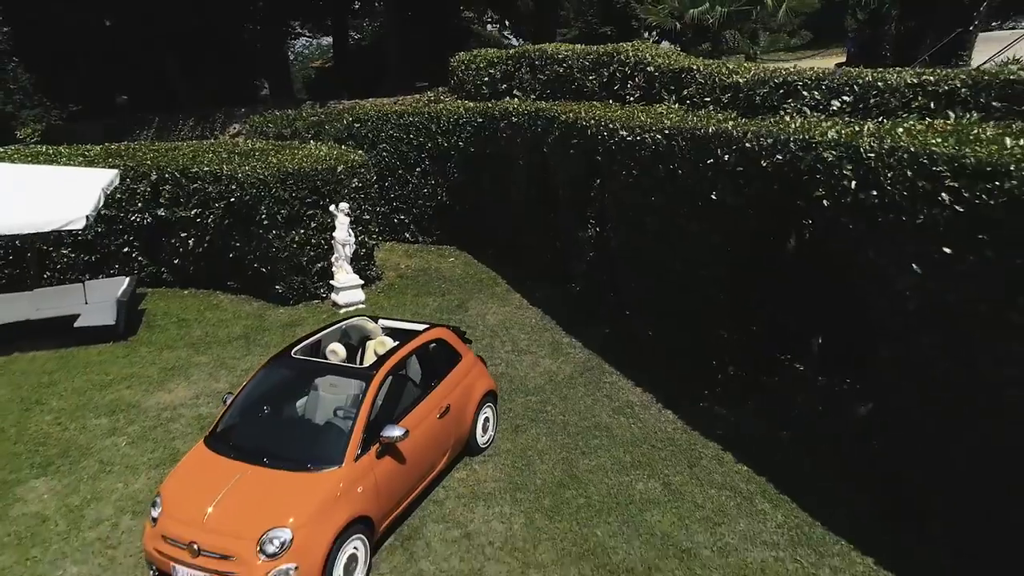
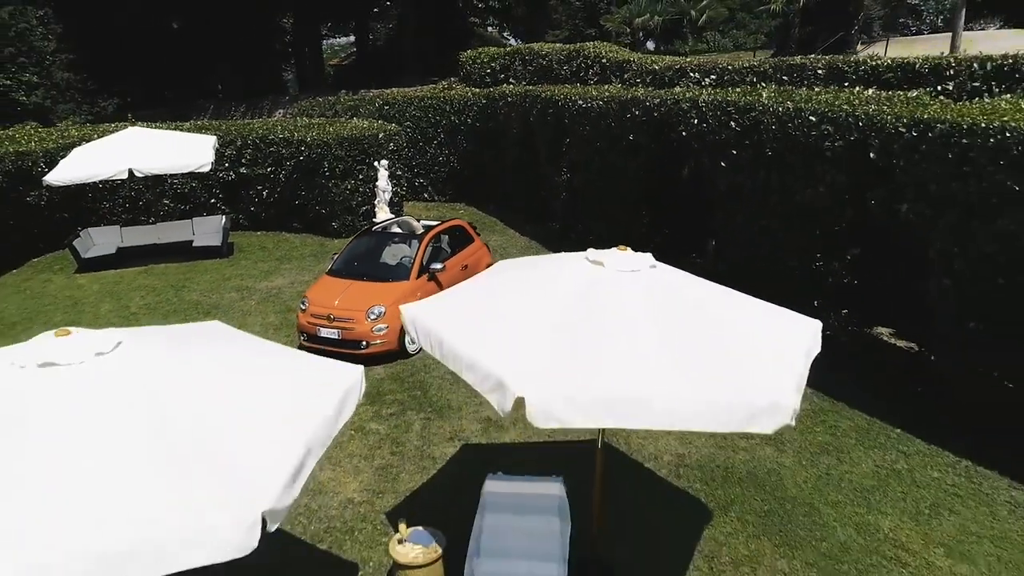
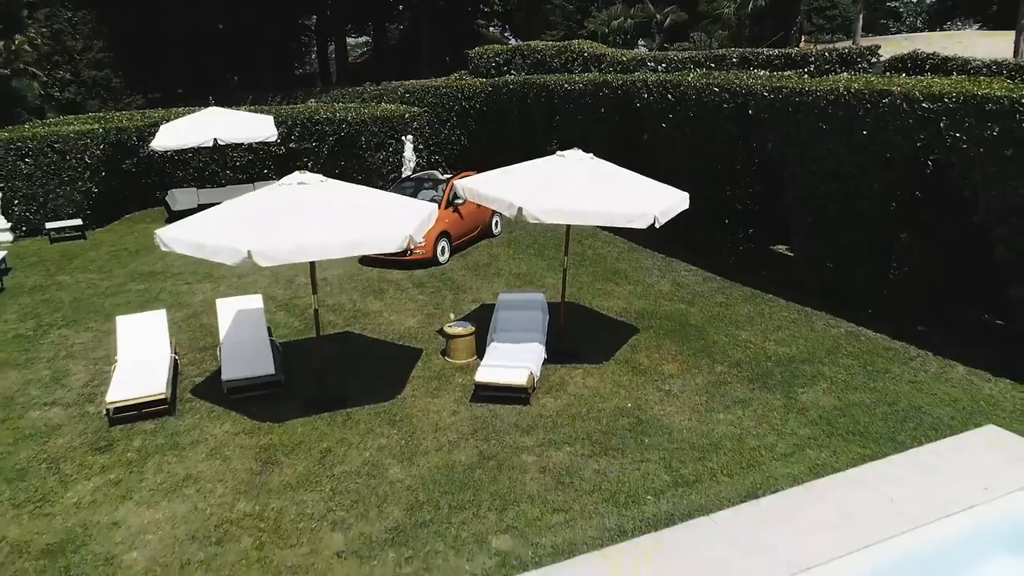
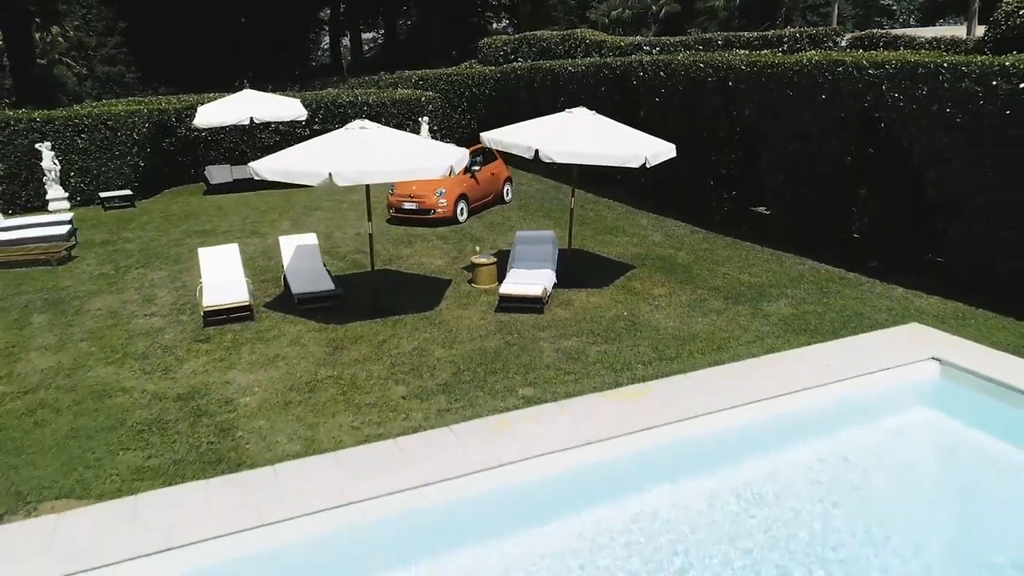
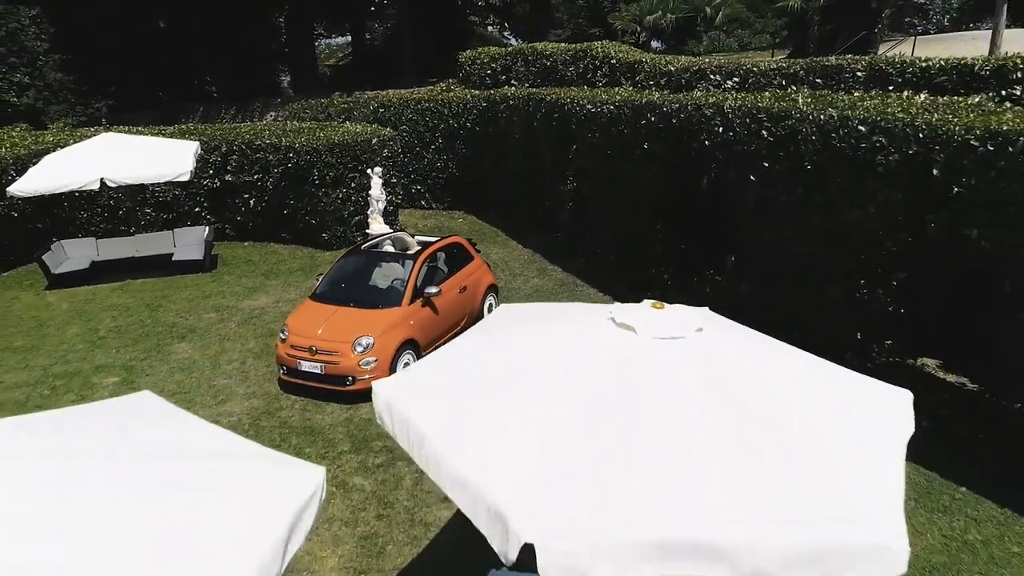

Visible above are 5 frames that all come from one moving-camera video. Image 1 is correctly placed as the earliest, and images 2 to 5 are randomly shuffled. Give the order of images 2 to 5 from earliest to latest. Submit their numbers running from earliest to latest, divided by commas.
5, 2, 3, 4
